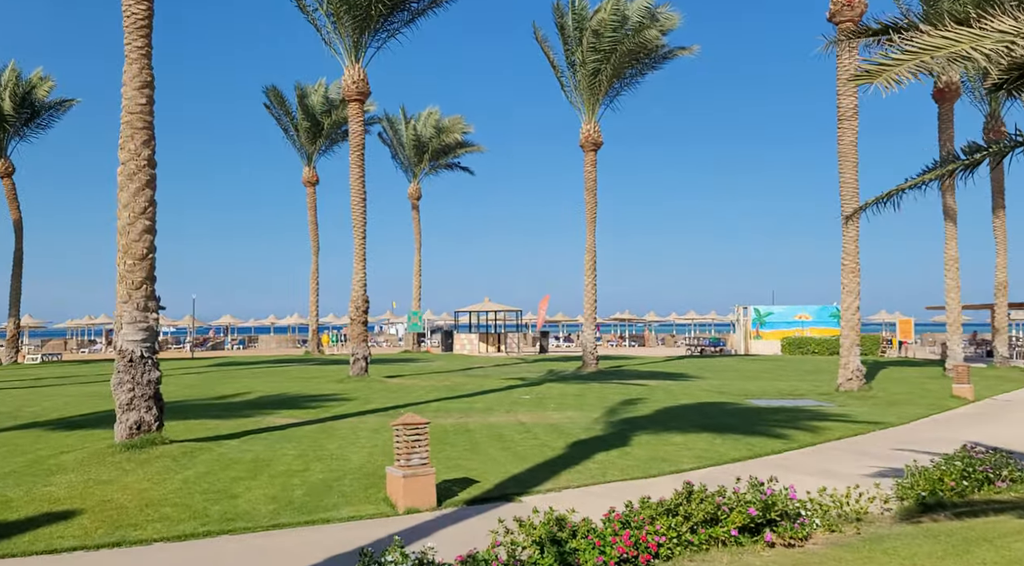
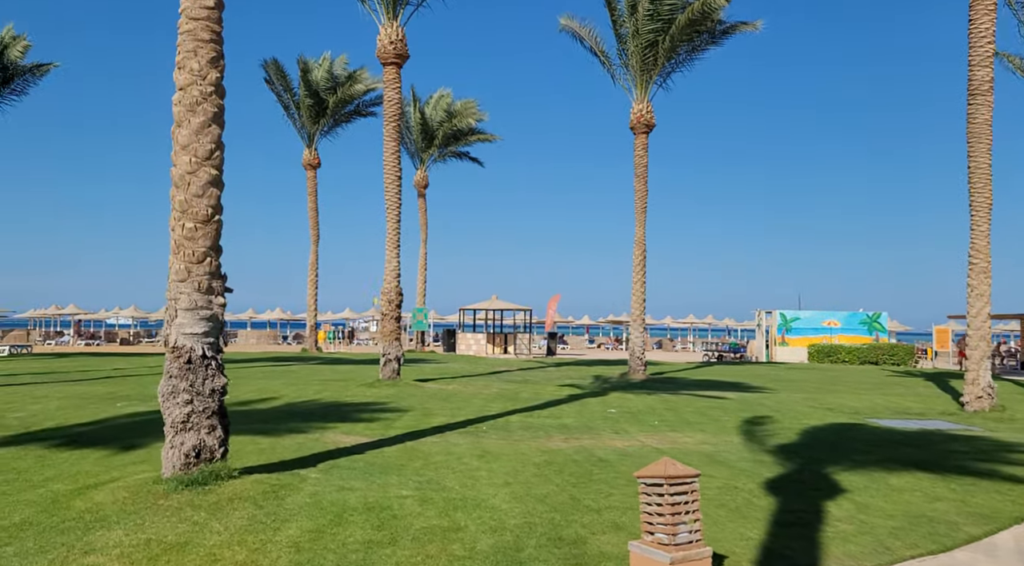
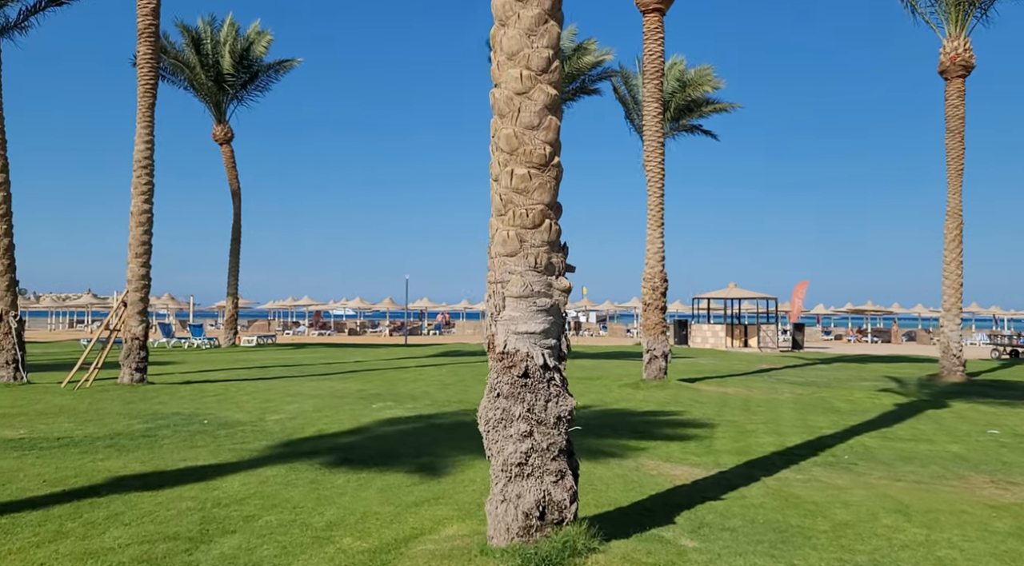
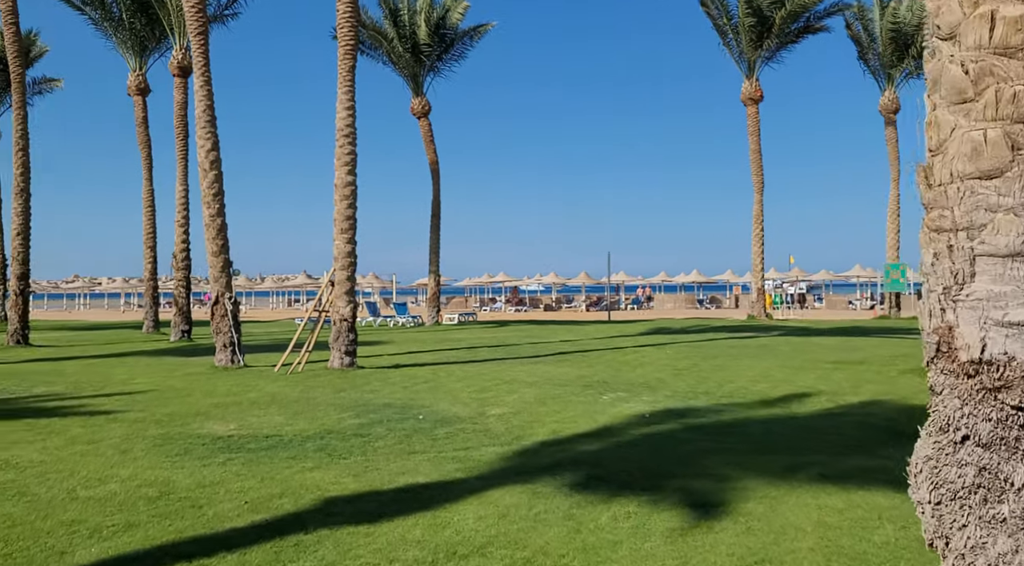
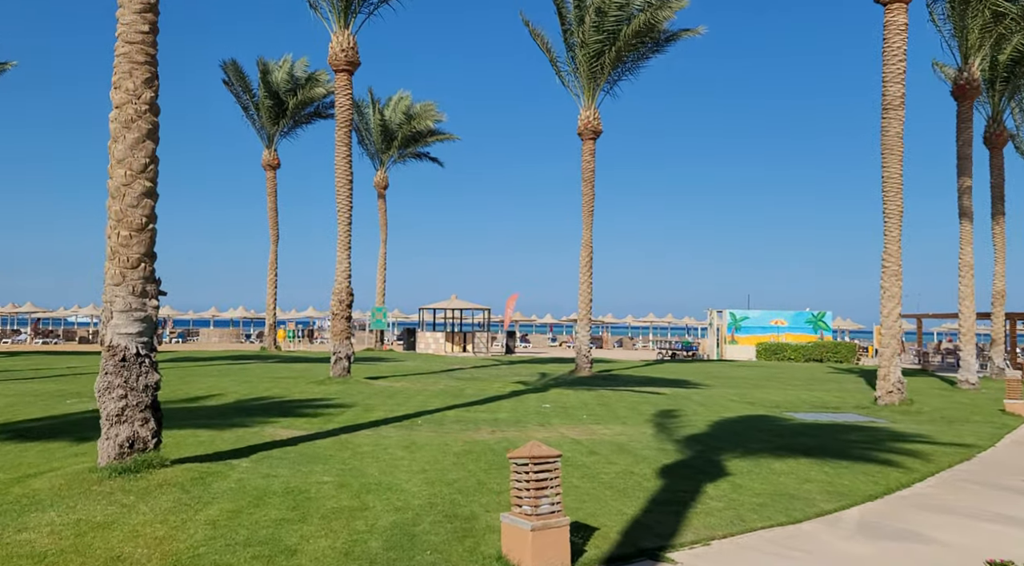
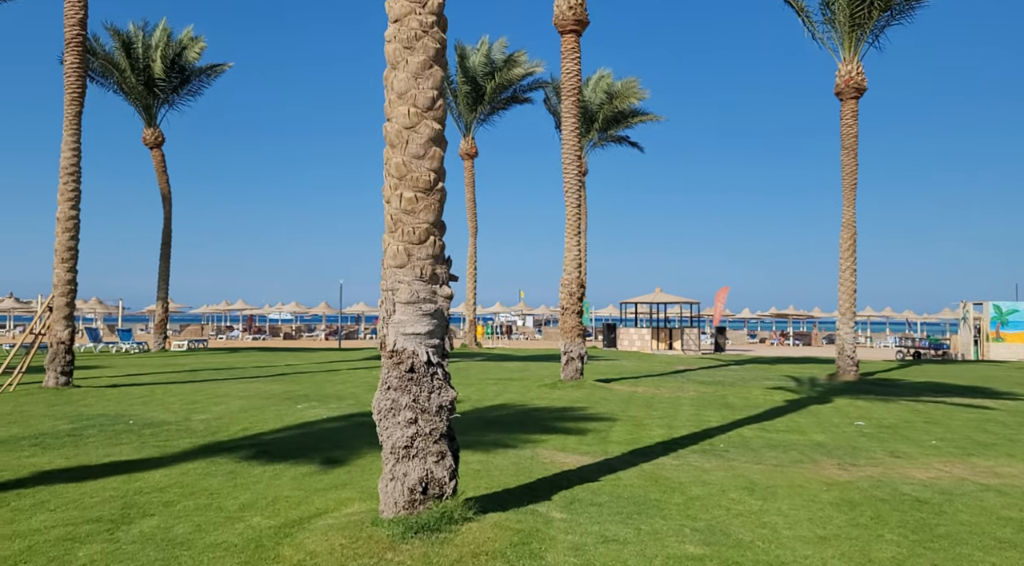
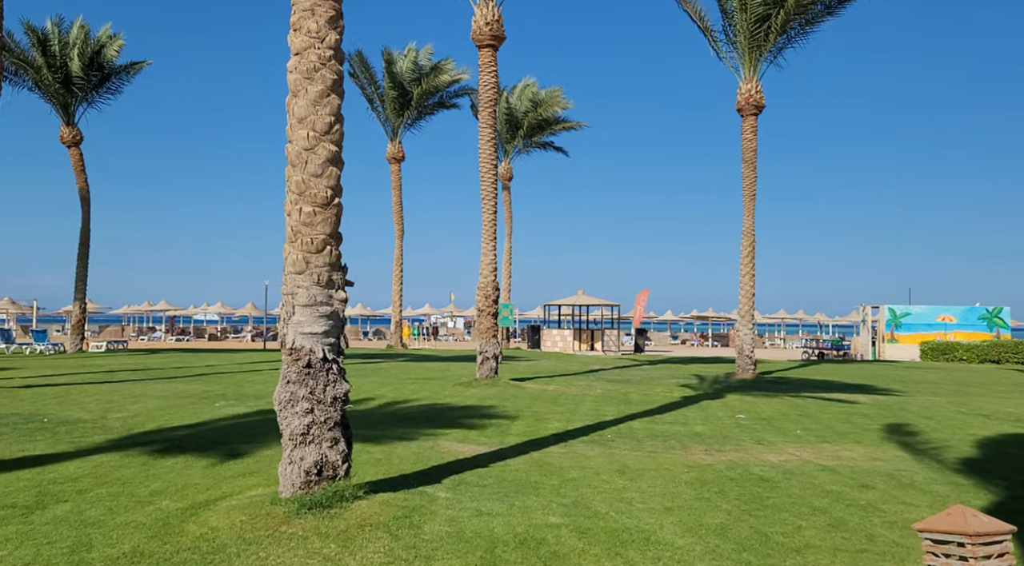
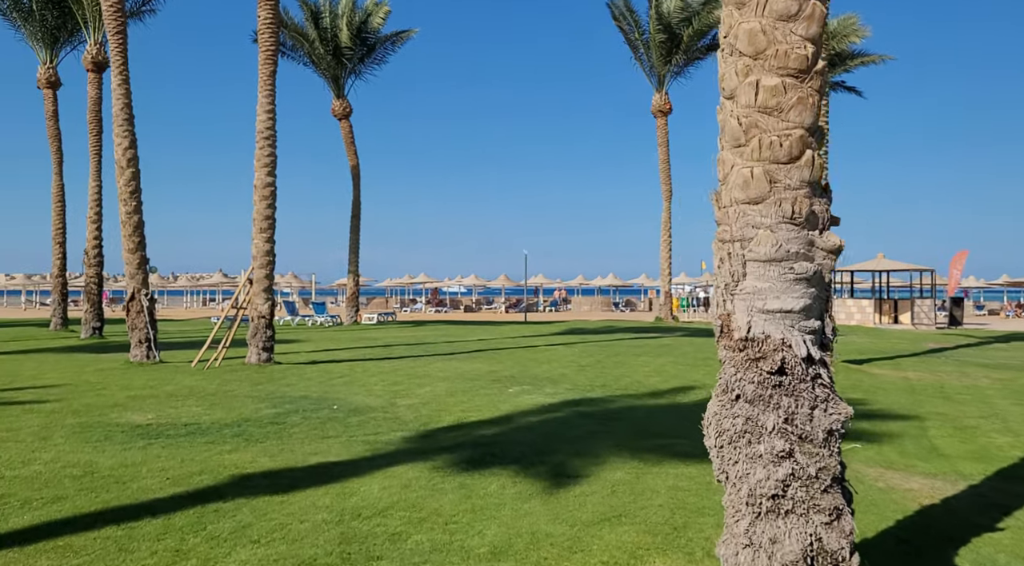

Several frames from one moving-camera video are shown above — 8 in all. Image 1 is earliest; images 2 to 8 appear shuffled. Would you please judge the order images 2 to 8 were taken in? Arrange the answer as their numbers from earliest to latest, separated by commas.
5, 2, 7, 6, 3, 8, 4
